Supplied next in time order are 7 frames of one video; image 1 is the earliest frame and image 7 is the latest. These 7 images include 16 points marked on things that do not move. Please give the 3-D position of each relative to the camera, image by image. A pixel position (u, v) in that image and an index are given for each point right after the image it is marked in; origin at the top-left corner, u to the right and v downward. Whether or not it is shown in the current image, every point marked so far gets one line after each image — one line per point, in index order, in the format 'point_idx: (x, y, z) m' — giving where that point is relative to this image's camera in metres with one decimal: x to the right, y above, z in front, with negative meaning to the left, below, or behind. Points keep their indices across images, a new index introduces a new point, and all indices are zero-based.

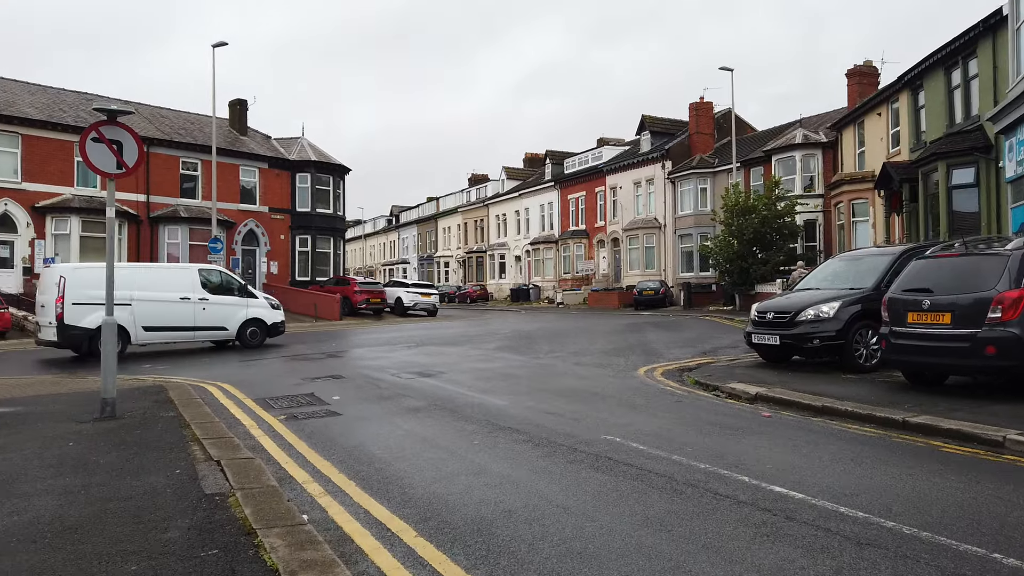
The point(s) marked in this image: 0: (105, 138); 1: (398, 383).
0: (-4.5, +1.6, +8.3) m
1: (-1.6, -1.4, +11.0) m
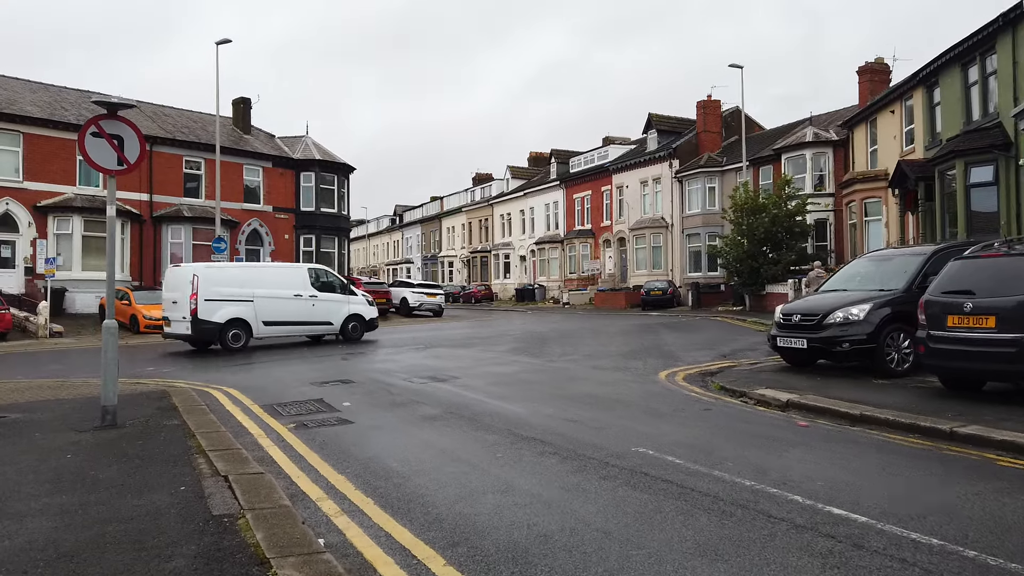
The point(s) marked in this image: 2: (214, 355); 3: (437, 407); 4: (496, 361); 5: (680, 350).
0: (-4.3, +1.6, +7.9) m
1: (-1.4, -1.4, +10.6) m
2: (-7.0, -1.6, +17.6) m
3: (-0.9, -1.4, +8.7) m
4: (-0.3, -1.3, +13.8) m
5: (+3.2, -1.2, +14.4) m
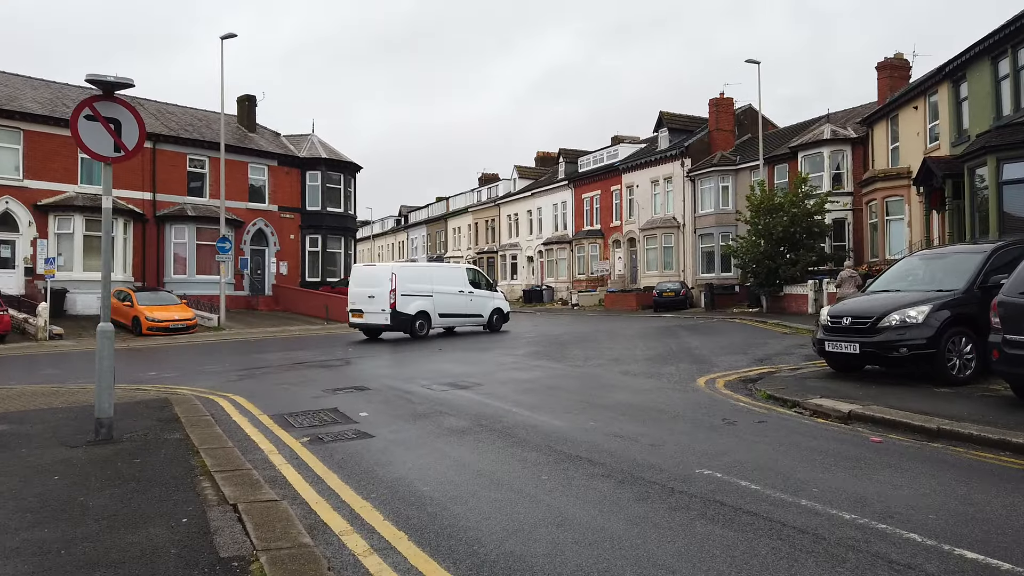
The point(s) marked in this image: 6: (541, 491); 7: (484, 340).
0: (-3.9, +1.6, +7.1) m
1: (-1.0, -1.4, +9.8) m
2: (-6.6, -1.6, +16.9) m
3: (-0.5, -1.4, +7.9) m
4: (+0.1, -1.3, +13.0) m
5: (+3.6, -1.2, +13.6) m
6: (+0.2, -1.4, +5.3) m
7: (-0.7, -1.4, +19.8) m
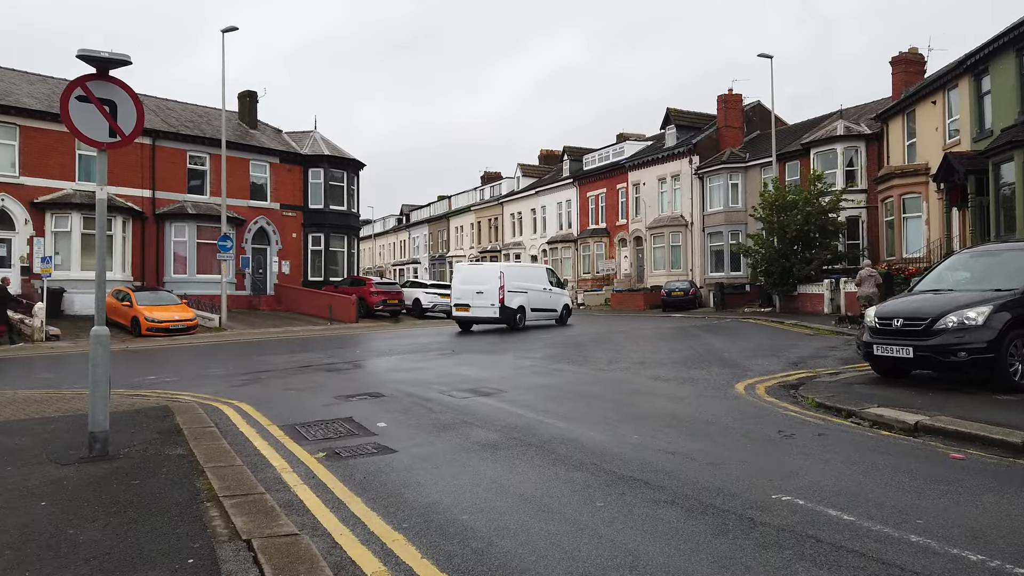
0: (-3.6, +1.6, +6.4) m
1: (-0.7, -1.4, +9.1) m
2: (-6.2, -1.6, +16.2) m
3: (-0.2, -1.4, +7.2) m
4: (+0.4, -1.3, +12.3) m
5: (+3.9, -1.2, +12.9) m
6: (+0.5, -1.4, +4.6) m
7: (-0.4, -1.4, +19.1) m
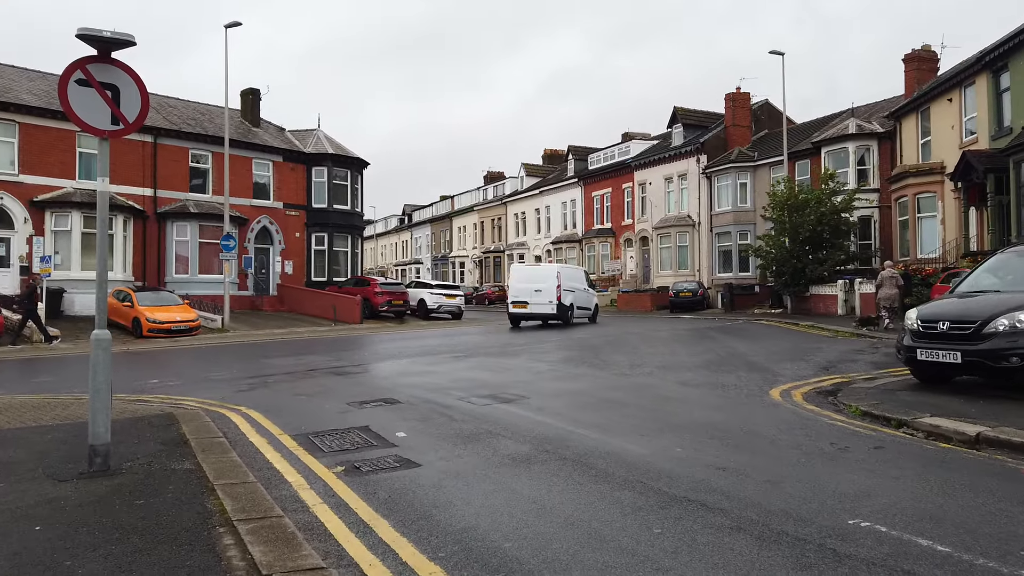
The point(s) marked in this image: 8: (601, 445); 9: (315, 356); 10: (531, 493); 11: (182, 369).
0: (-3.3, +1.6, +5.9) m
1: (-0.4, -1.4, +8.6) m
2: (-6.0, -1.6, +15.7) m
3: (+0.1, -1.4, +6.7) m
4: (+0.7, -1.3, +11.8) m
5: (+4.2, -1.2, +12.4) m
6: (+0.8, -1.4, +4.1) m
7: (-0.1, -1.4, +18.6) m
8: (+0.8, -1.4, +6.5) m
9: (-4.5, -1.5, +17.1) m
10: (+0.1, -1.4, +5.3) m
11: (-6.5, -1.6, +14.8) m
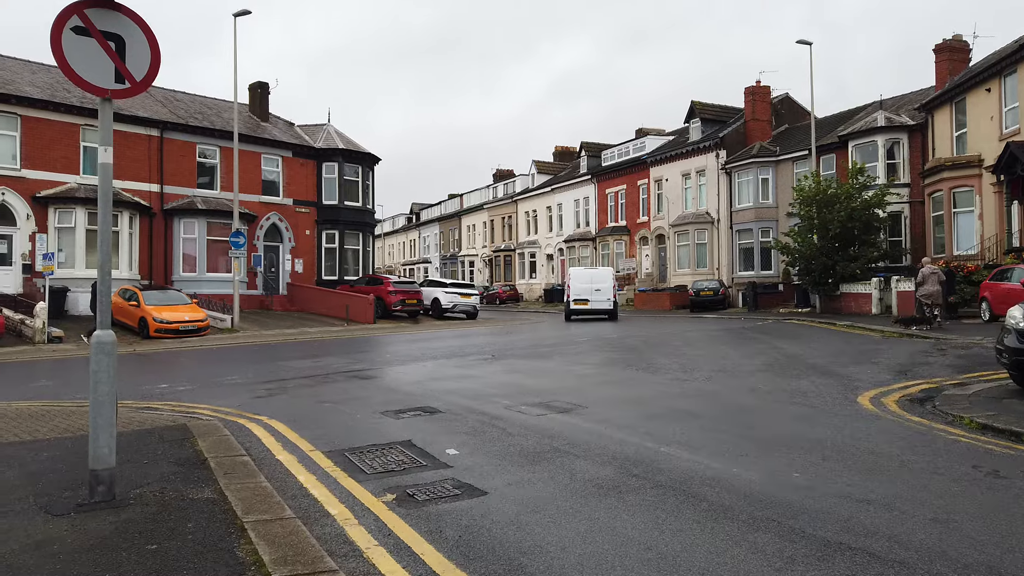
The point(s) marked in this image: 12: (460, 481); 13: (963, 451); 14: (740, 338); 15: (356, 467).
0: (-2.7, +1.7, +4.9) m
1: (+0.2, -1.3, +7.6) m
2: (-5.3, -1.5, +14.6) m
3: (+0.7, -1.3, +5.7) m
4: (+1.3, -1.3, +10.7) m
5: (+4.8, -1.1, +11.3) m
6: (+1.4, -1.4, +3.0) m
7: (+0.5, -1.3, +17.6) m
8: (+1.4, -1.3, +5.5) m
9: (-3.8, -1.5, +16.1) m
10: (+0.7, -1.4, +4.3) m
11: (-5.8, -1.5, +13.8) m
12: (-0.4, -1.4, +5.6) m
13: (+3.6, -1.3, +6.0) m
14: (+5.0, -1.1, +16.5) m
15: (-1.3, -1.5, +6.1) m
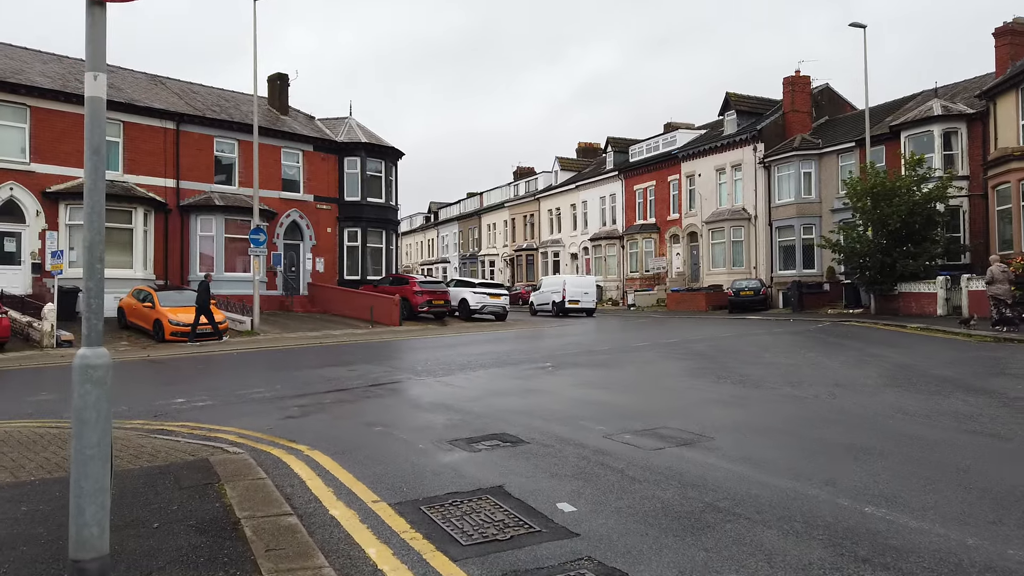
0: (-1.9, +1.7, +3.3) m
1: (+1.1, -1.3, +5.9) m
2: (-4.3, -1.5, +13.1) m
3: (+1.5, -1.3, +4.0) m
4: (+2.3, -1.3, +9.0) m
5: (+5.8, -1.1, +9.6) m
6: (+2.2, -1.4, +1.3) m
7: (+1.6, -1.3, +15.9) m
8: (+2.2, -1.3, +3.8) m
9: (-2.8, -1.5, +14.5) m
10: (+1.5, -1.4, +2.6) m
11: (-4.8, -1.5, +12.2) m
12: (+0.5, -1.4, +3.9) m
13: (+4.4, -1.3, +4.2) m
14: (+6.0, -1.1, +14.7) m
15: (-0.4, -1.5, +4.5) m
